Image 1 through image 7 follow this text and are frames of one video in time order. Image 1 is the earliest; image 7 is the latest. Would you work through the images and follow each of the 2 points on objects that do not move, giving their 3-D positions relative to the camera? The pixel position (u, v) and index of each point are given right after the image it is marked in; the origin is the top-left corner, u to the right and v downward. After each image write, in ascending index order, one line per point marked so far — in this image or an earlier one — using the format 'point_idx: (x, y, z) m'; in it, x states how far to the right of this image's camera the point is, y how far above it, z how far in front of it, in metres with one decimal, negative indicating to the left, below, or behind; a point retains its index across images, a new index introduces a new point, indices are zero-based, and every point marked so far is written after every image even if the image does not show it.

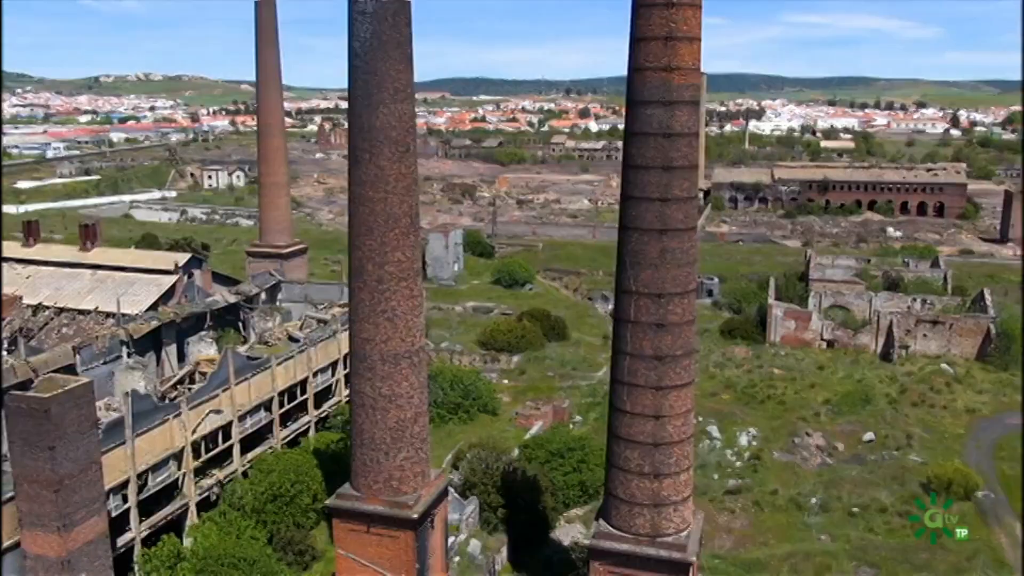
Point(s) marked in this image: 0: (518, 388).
0: (+0.1, -2.1, +18.0) m
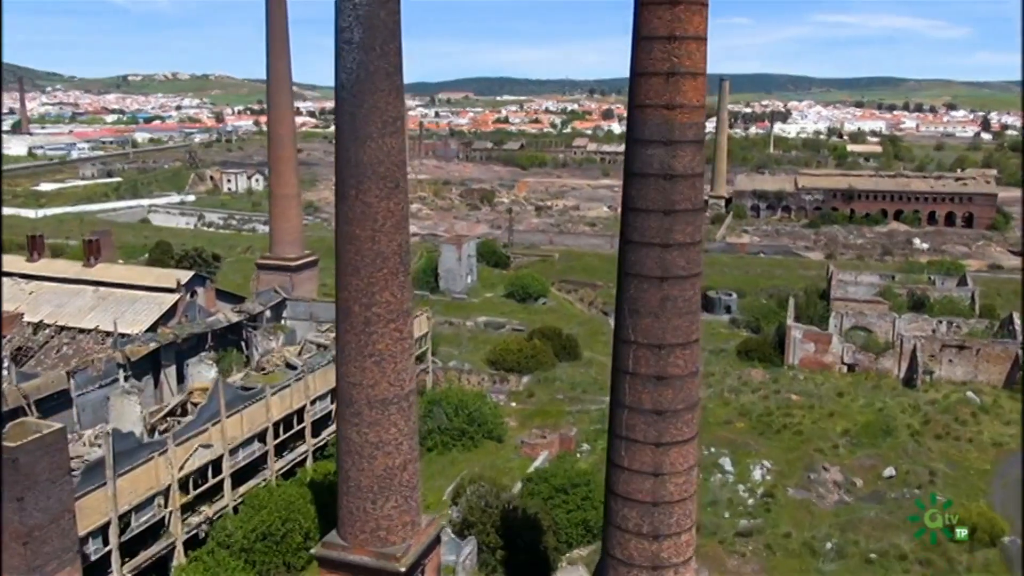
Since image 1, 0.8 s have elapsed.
0: (+0.3, -2.5, +17.5) m
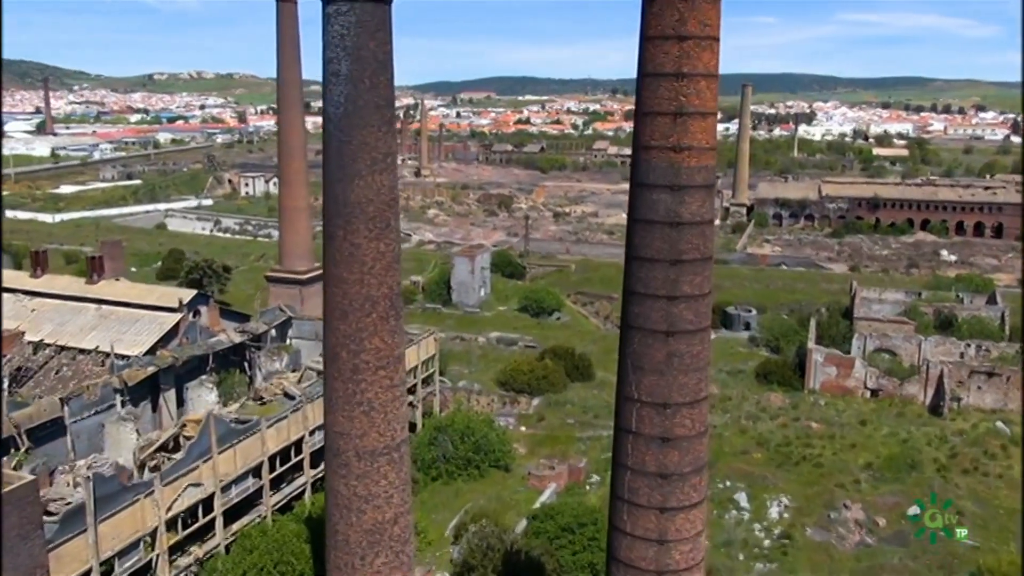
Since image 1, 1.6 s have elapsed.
0: (+0.4, -2.9, +17.0) m
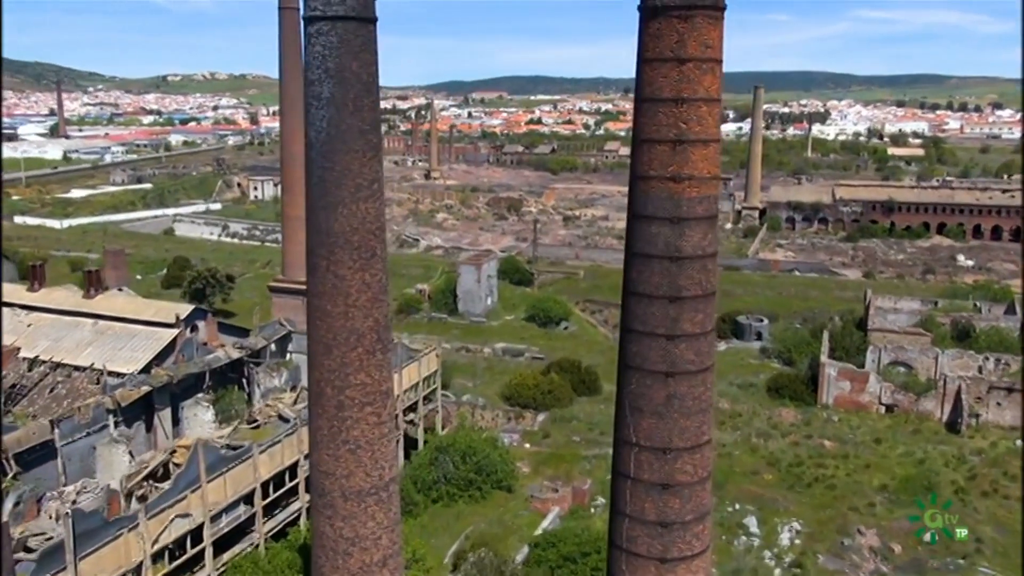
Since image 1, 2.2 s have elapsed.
0: (+0.5, -3.2, +16.6) m
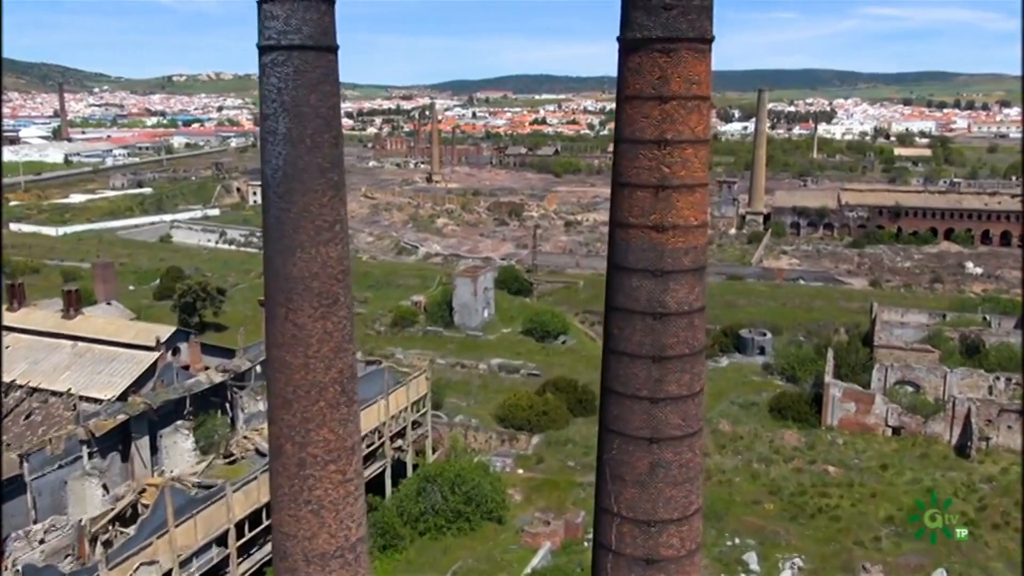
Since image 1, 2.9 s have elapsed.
0: (+0.4, -3.6, +16.0) m
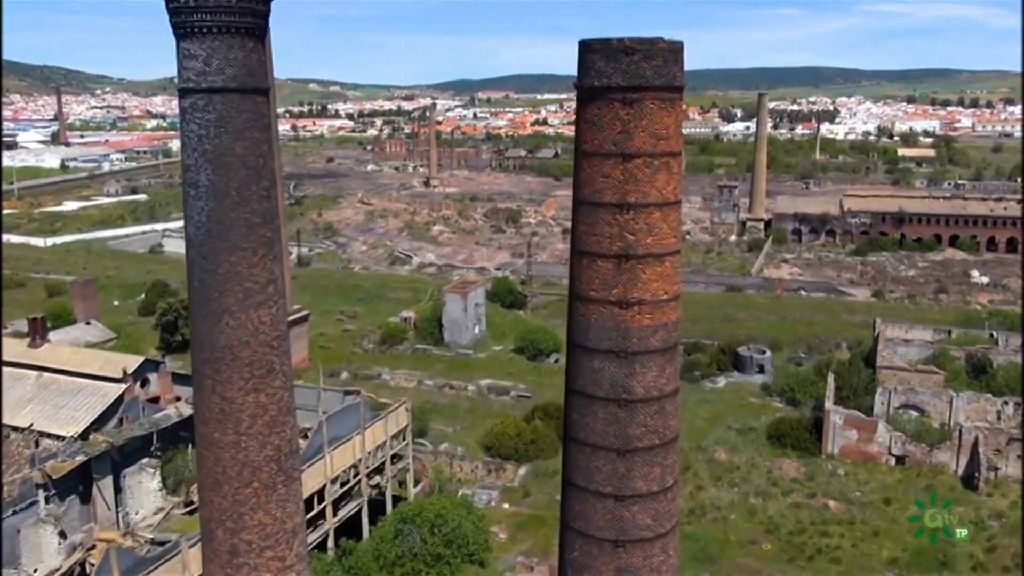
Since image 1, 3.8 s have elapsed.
0: (+0.1, -4.0, +15.2) m
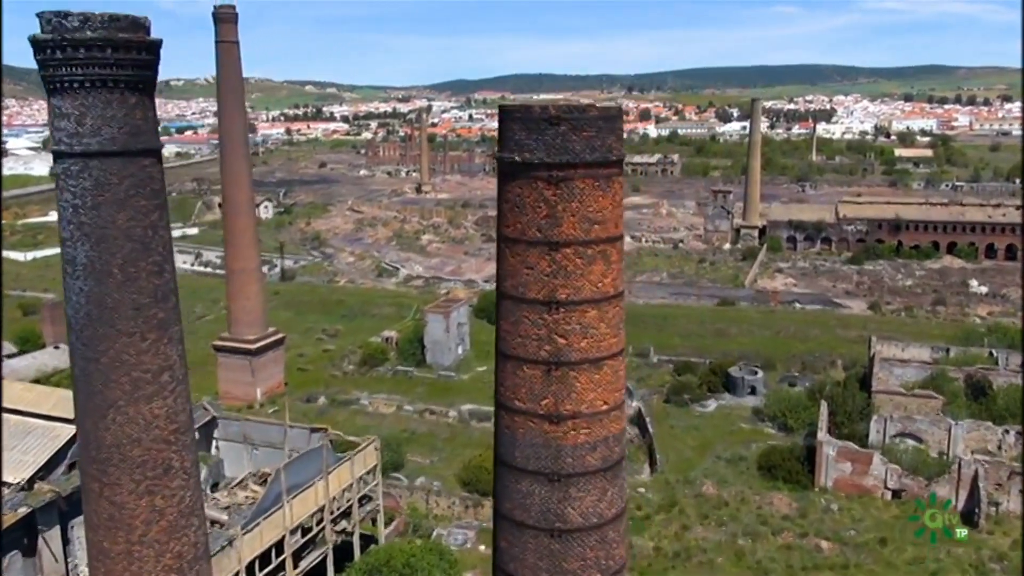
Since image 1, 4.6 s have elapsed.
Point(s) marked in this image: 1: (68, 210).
0: (-0.3, -4.6, +14.4) m
1: (-2.6, +0.5, +5.1) m
